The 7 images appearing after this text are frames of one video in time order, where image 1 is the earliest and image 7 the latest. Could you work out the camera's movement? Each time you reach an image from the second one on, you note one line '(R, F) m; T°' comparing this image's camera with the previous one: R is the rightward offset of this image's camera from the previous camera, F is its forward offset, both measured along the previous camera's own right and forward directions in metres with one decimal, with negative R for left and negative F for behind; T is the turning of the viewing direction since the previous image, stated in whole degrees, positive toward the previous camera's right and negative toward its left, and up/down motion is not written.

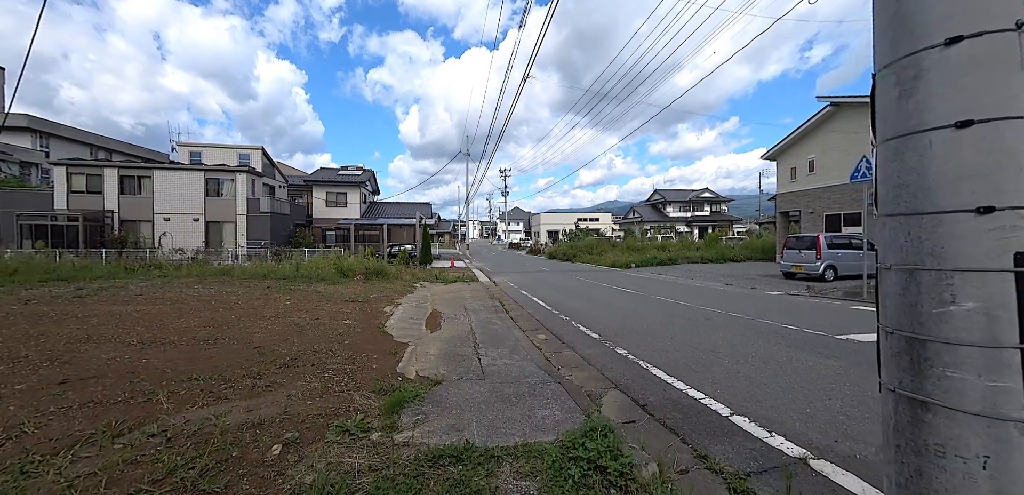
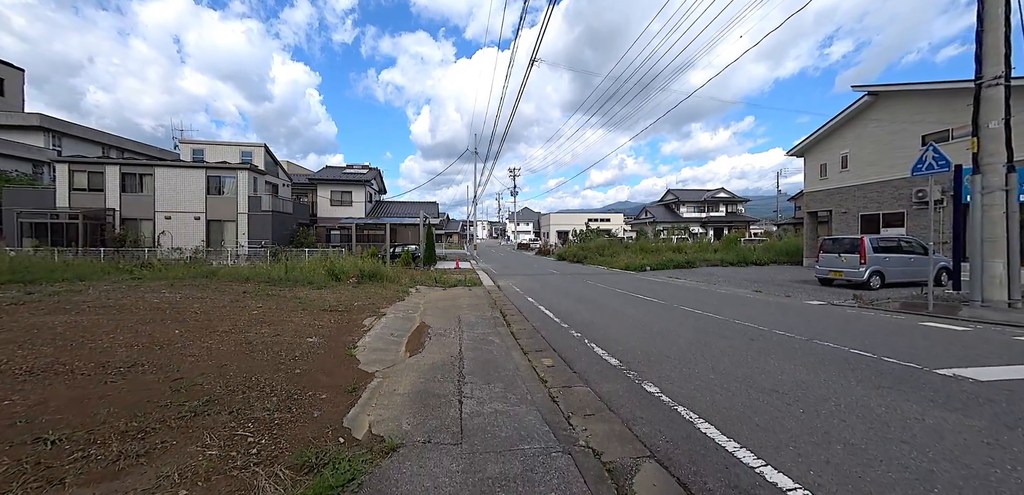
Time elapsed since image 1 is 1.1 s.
(+0.1, +1.1) m; -2°
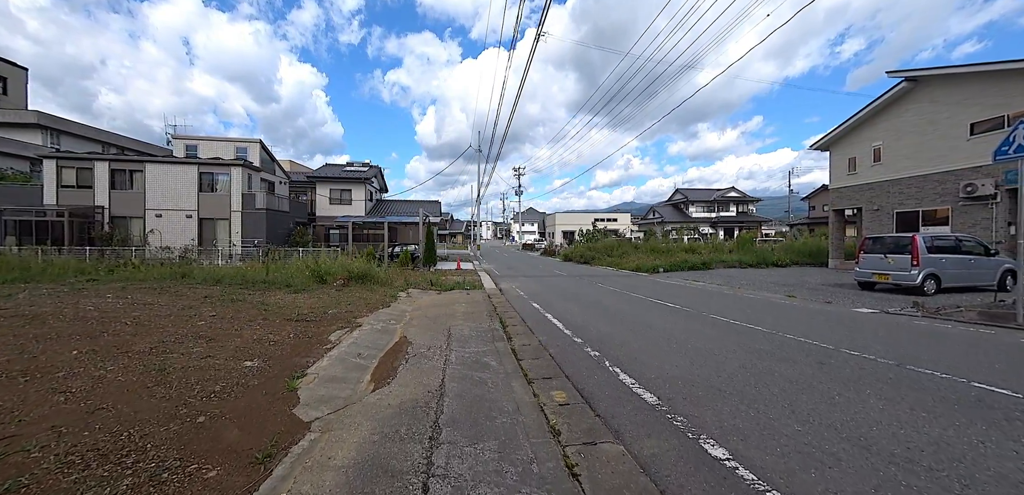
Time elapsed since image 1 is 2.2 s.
(0.0, +1.2) m; -1°
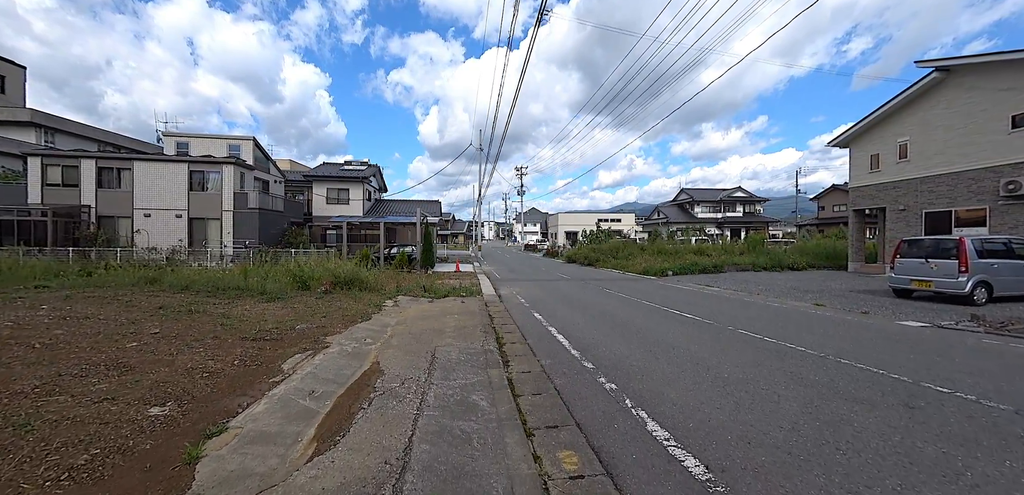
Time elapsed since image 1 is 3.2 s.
(+0.1, +1.0) m; 0°
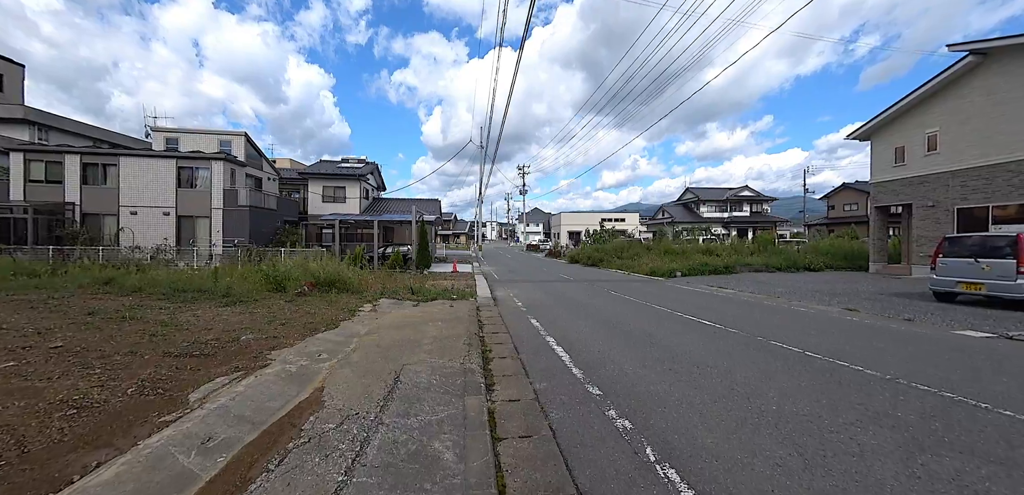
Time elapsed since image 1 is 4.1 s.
(+0.2, +1.0) m; 0°
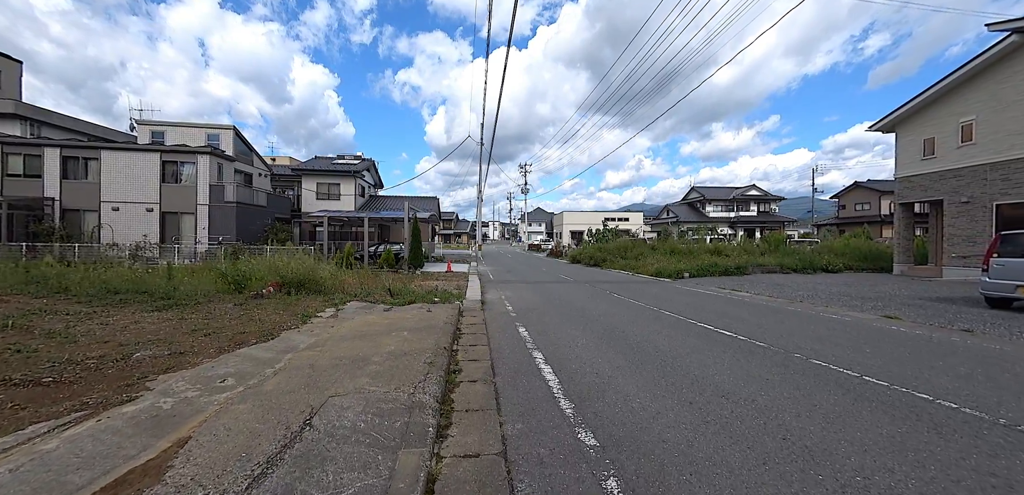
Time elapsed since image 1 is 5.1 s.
(+0.3, +1.1) m; -1°
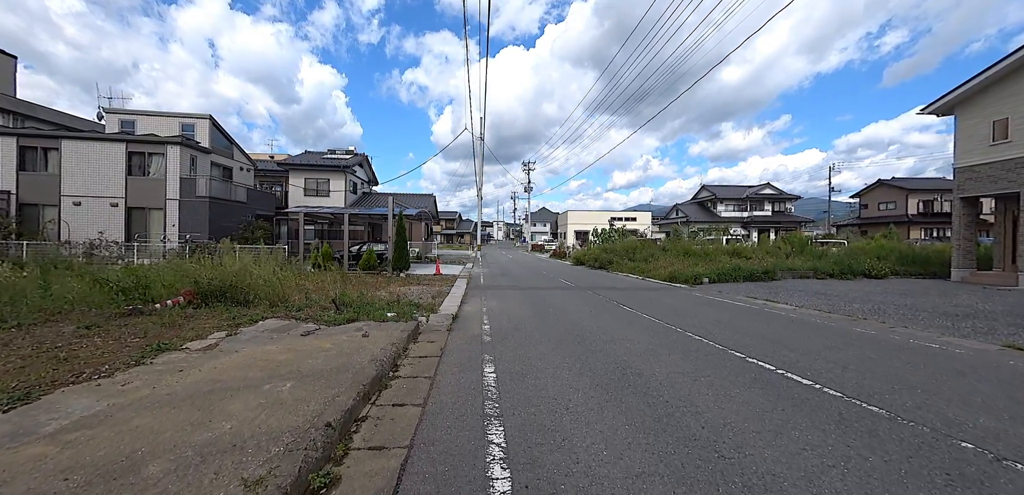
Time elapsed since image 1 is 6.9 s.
(+0.5, +2.1) m; -1°
